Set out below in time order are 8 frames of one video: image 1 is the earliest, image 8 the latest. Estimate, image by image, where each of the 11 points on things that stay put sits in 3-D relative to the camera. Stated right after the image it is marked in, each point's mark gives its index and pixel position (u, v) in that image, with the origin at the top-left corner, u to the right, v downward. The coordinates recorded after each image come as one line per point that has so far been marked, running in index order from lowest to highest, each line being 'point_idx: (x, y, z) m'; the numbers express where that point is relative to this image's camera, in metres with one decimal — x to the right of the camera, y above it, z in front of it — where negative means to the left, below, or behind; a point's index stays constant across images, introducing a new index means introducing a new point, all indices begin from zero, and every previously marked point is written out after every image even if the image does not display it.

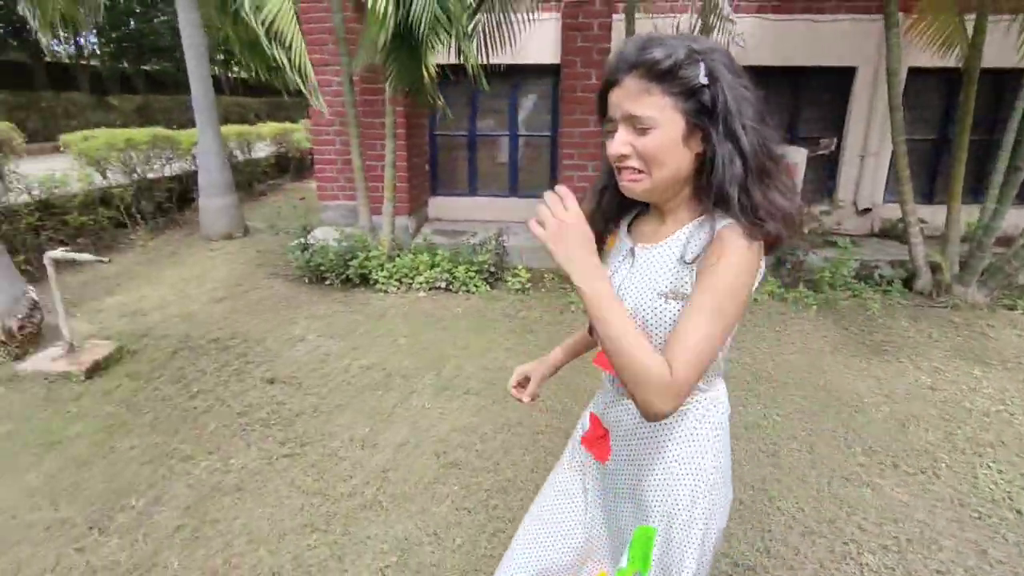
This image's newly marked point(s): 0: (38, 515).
0: (-1.8, -0.8, +2.2) m
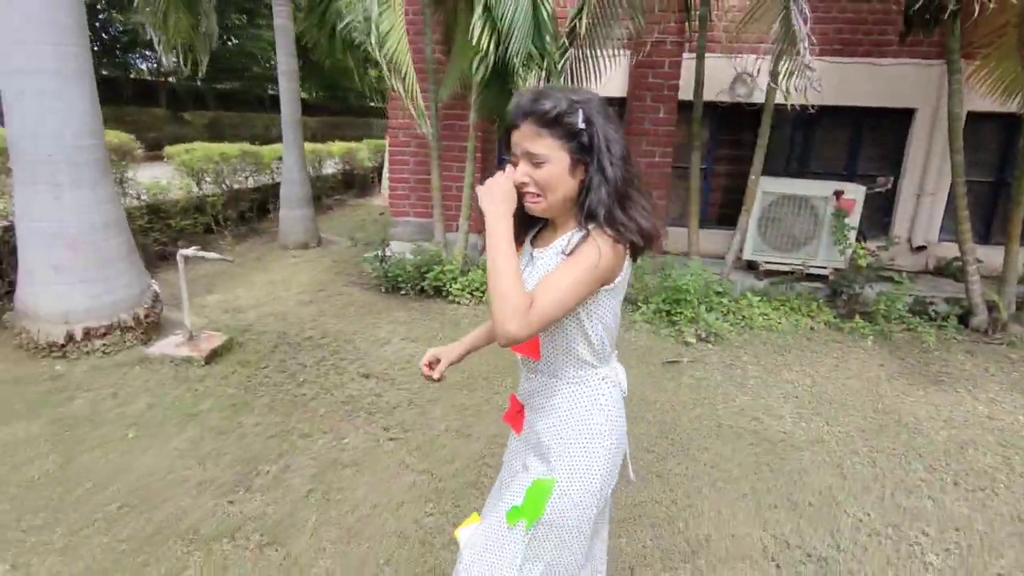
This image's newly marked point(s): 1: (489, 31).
0: (-1.4, -0.8, +2.6) m
1: (-0.1, +1.6, +3.7) m
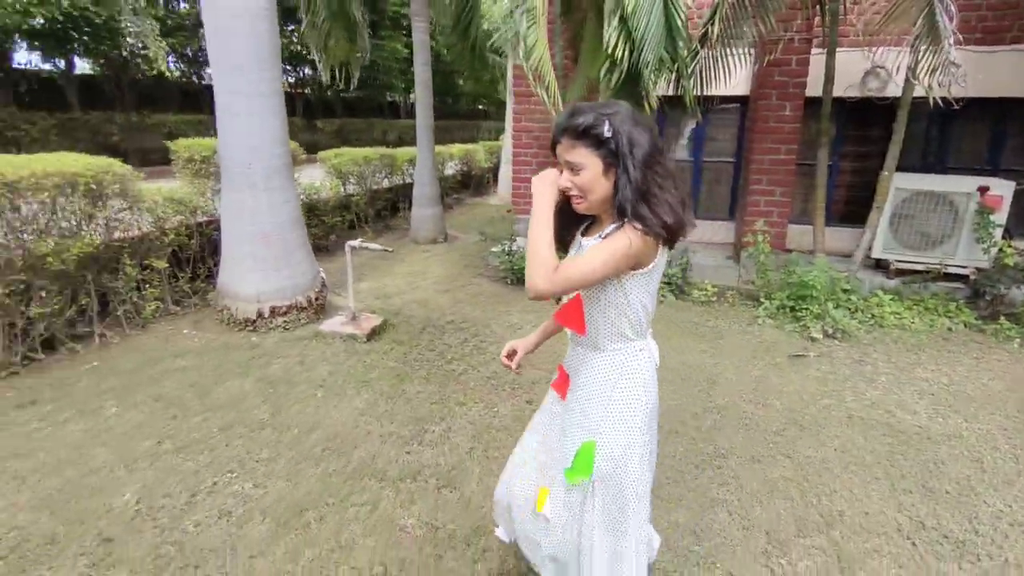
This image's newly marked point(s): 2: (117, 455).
0: (-0.7, -0.7, +3.1) m
1: (+0.7, +1.7, +4.0) m
2: (-1.8, -0.8, +2.7) m
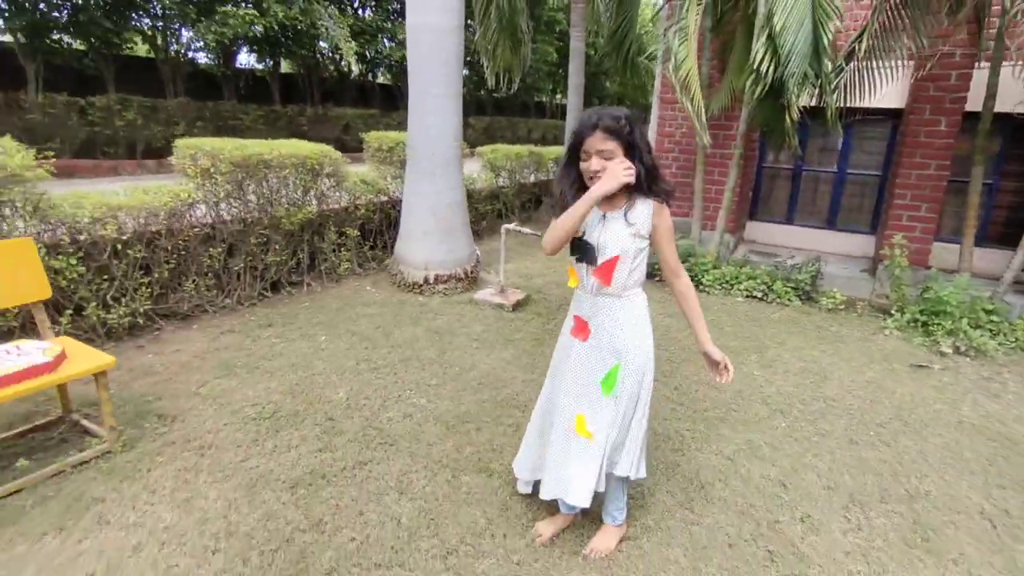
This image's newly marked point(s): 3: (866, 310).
0: (0.0, -0.5, +3.8) m
1: (+1.9, +1.7, +4.4) m
2: (-1.1, -0.5, +3.7) m
3: (+3.2, -0.2, +5.3) m
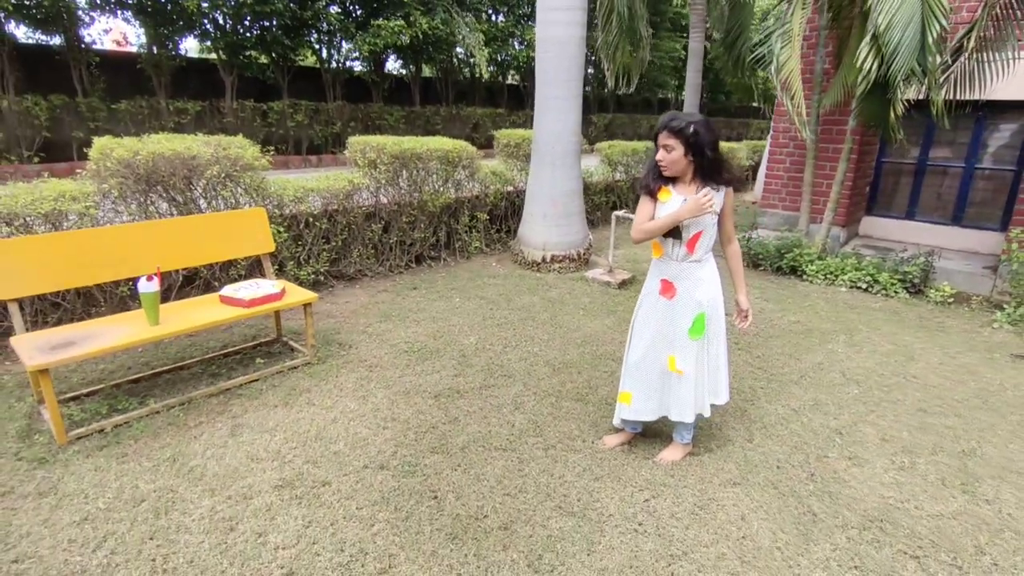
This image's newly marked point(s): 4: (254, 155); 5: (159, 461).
0: (+0.8, -0.4, +4.4) m
1: (+2.8, +1.8, +4.6) m
2: (-0.4, -0.2, +4.5) m
3: (+4.2, -0.2, +5.3) m
4: (-1.9, +1.0, +4.5) m
5: (-1.6, -0.8, +2.7) m
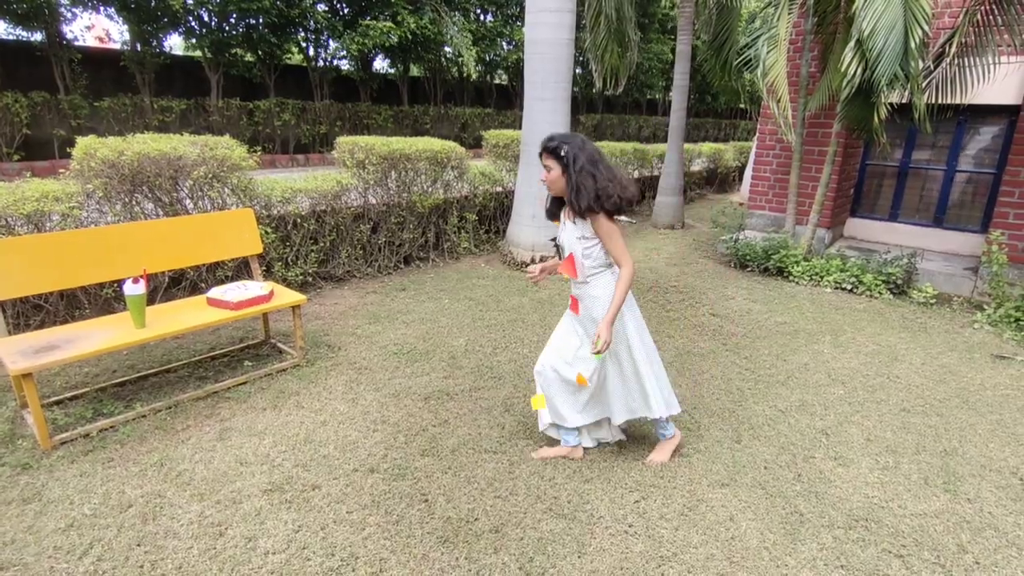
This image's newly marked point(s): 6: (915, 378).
0: (+0.7, -0.4, +4.4) m
1: (+2.7, +1.8, +4.7) m
2: (-0.4, -0.3, +4.5) m
3: (+4.1, -0.2, +5.4) m
4: (-2.0, +1.0, +4.4) m
5: (-1.6, -0.8, +2.6) m
6: (+2.7, -0.6, +3.9) m
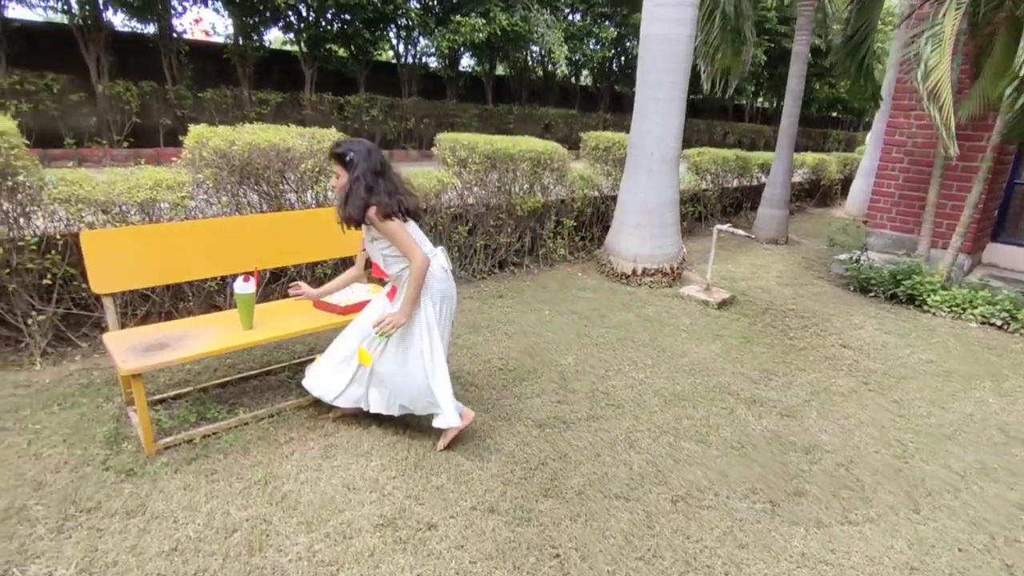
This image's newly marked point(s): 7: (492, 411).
0: (+1.4, -0.5, +4.0) m
1: (+3.6, +1.5, +4.0) m
2: (+0.3, -0.3, +4.2) m
3: (+4.9, -0.5, +4.6) m
4: (-1.2, +1.0, +4.2) m
5: (-1.1, -0.8, +2.4) m
6: (+3.3, -0.9, +3.3) m
7: (-0.1, -0.6, +3.1) m
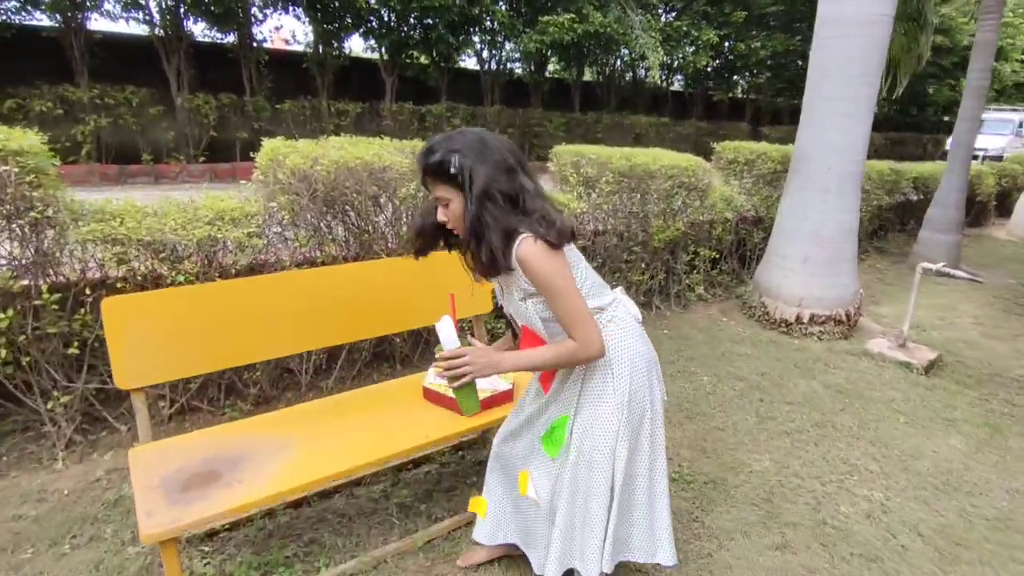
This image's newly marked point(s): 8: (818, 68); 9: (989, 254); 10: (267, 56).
0: (+2.2, -0.9, +2.7) m
1: (+4.4, +1.1, +2.6) m
2: (+1.1, -0.7, +3.1) m
3: (+5.7, -0.9, +3.0) m
4: (-0.3, +0.7, +3.3) m
5: (-0.4, -1.1, +1.5) m
6: (+4.0, -1.2, +1.9) m
7: (+0.6, -1.0, +2.1) m
8: (+2.2, +1.6, +4.2) m
9: (+6.1, +0.5, +7.6) m
10: (-4.0, +3.8, +9.8) m
